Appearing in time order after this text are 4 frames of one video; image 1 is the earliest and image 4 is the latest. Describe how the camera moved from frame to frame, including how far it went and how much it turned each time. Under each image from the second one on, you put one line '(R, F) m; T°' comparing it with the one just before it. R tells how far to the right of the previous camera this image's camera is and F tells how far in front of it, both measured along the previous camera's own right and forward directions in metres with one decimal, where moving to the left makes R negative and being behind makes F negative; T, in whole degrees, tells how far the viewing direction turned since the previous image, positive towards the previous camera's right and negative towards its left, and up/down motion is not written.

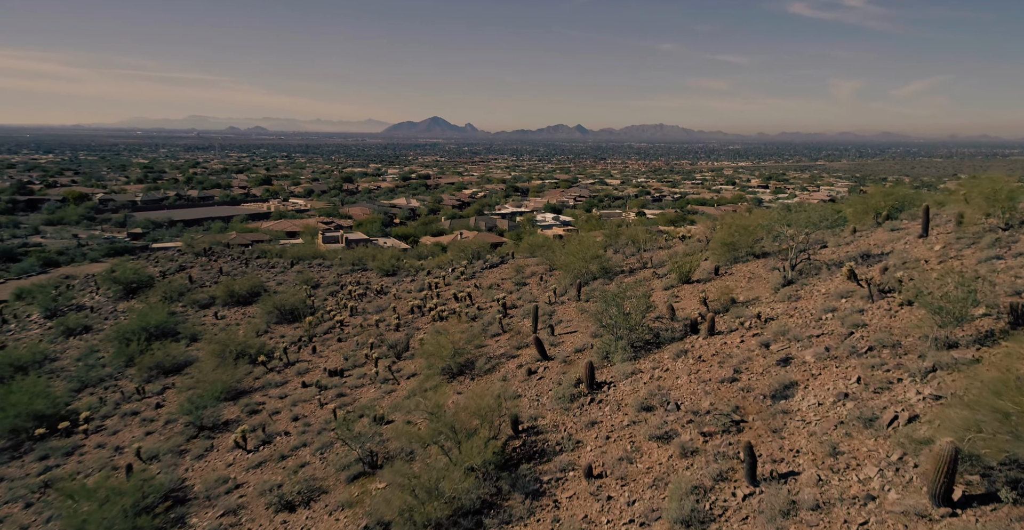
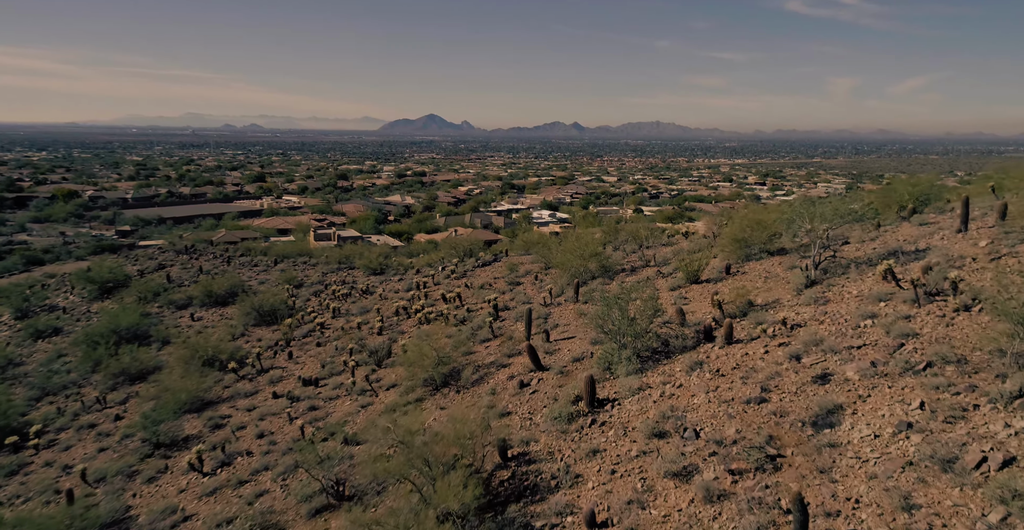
(+0.2, +2.2) m; 0°
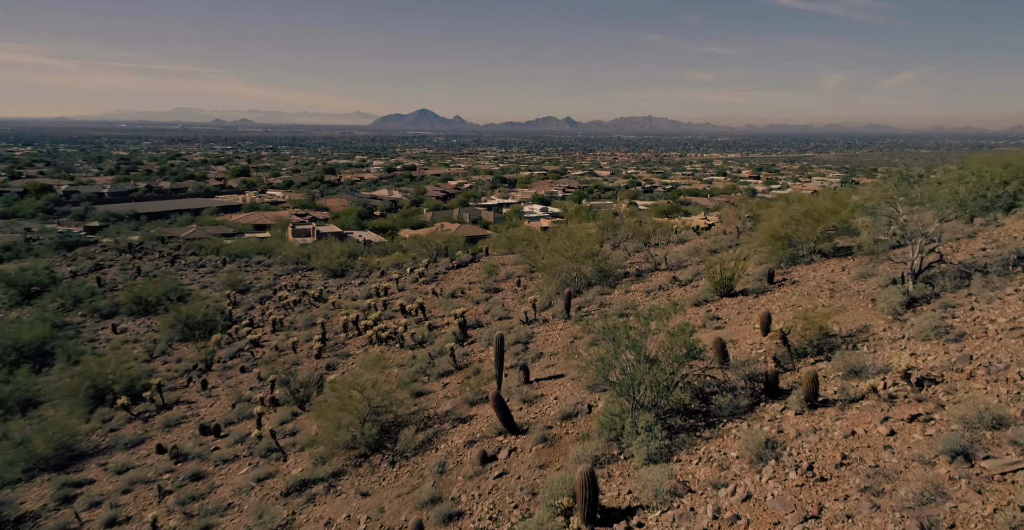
(+0.6, +5.9) m; +1°
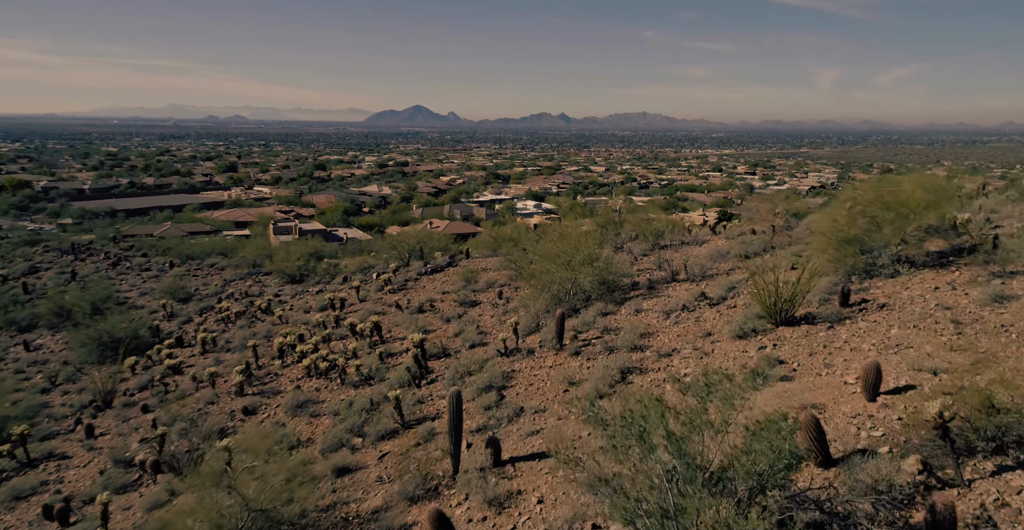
(+0.4, +5.0) m; 0°
